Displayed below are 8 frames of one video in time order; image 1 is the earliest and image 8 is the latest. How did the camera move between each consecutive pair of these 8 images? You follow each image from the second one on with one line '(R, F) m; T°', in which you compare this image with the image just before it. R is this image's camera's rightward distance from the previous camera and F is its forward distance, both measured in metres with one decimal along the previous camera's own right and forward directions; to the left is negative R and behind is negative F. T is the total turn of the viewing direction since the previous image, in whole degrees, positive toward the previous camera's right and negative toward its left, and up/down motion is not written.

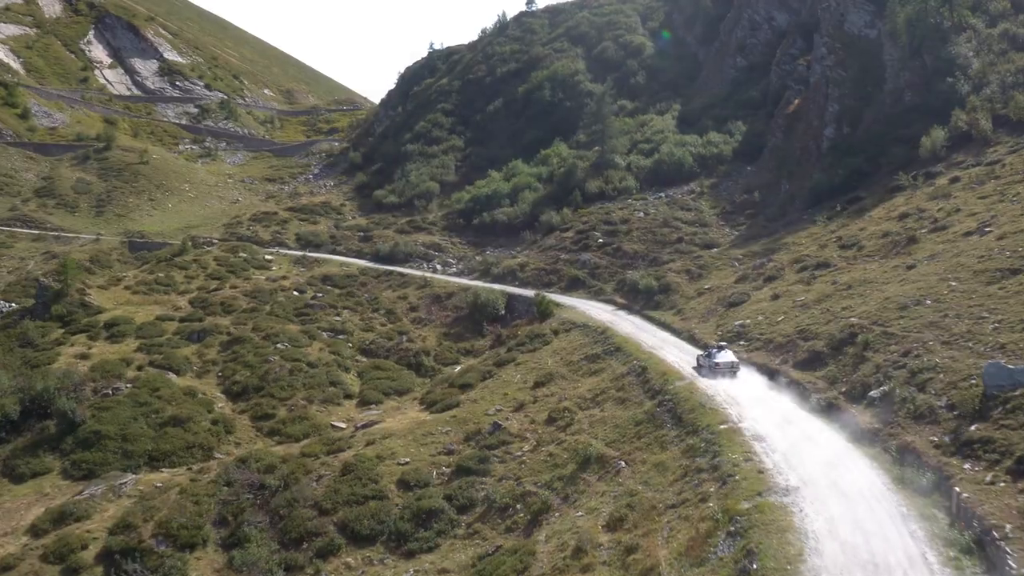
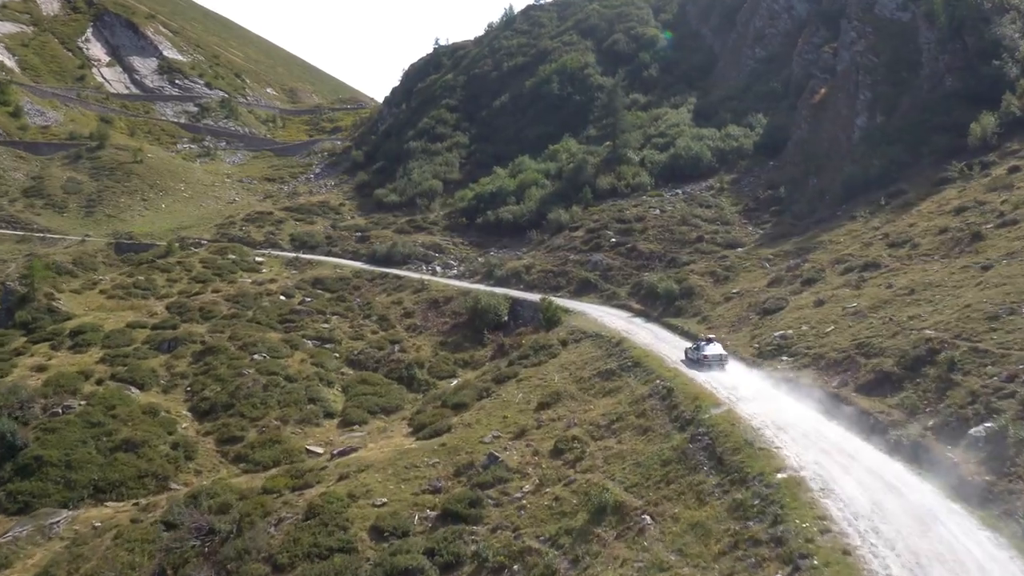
(+0.2, +3.1) m; 0°
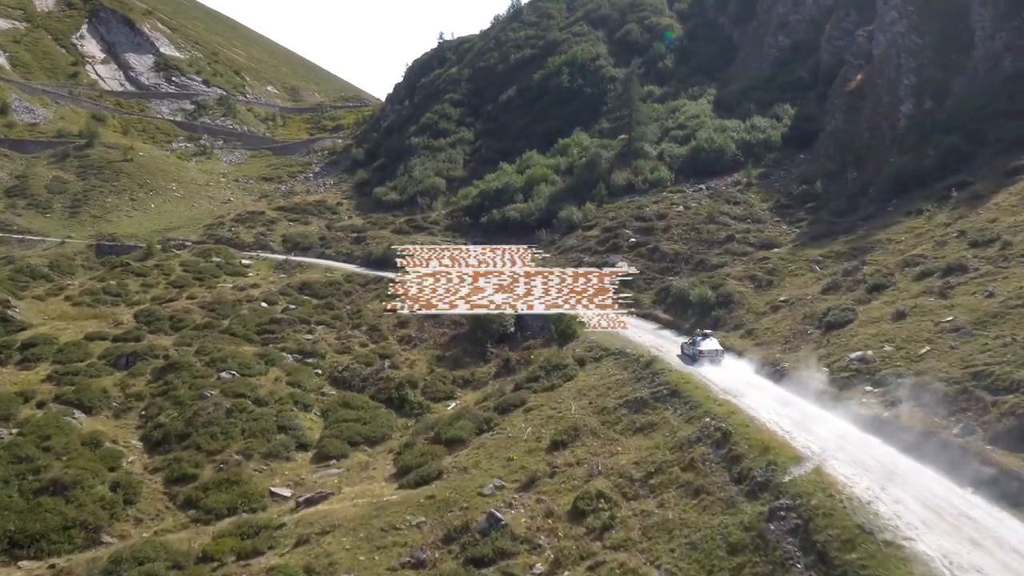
(0.0, +3.7) m; 0°
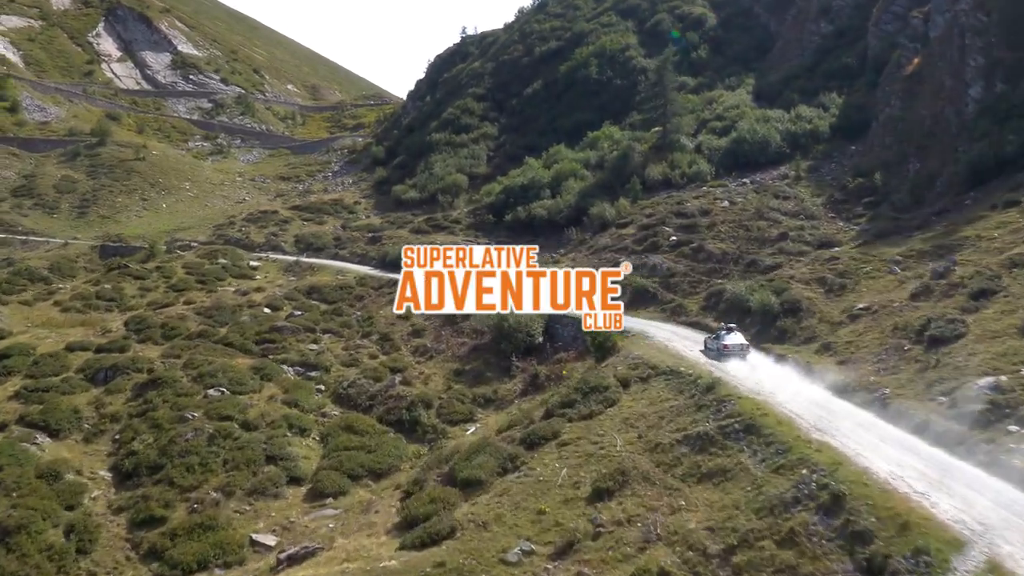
(-0.1, +3.0) m; -1°
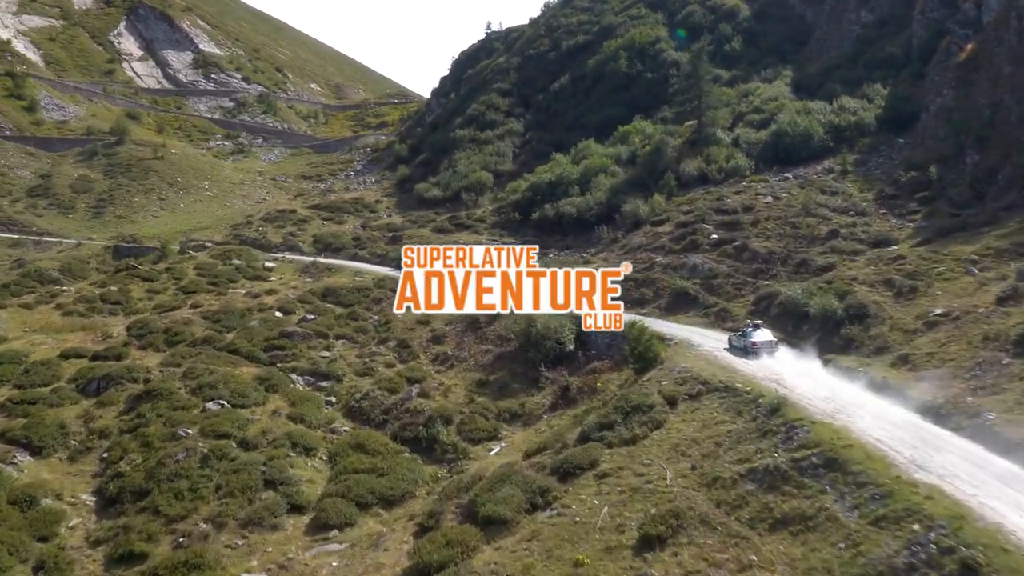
(0.0, +2.0) m; -1°
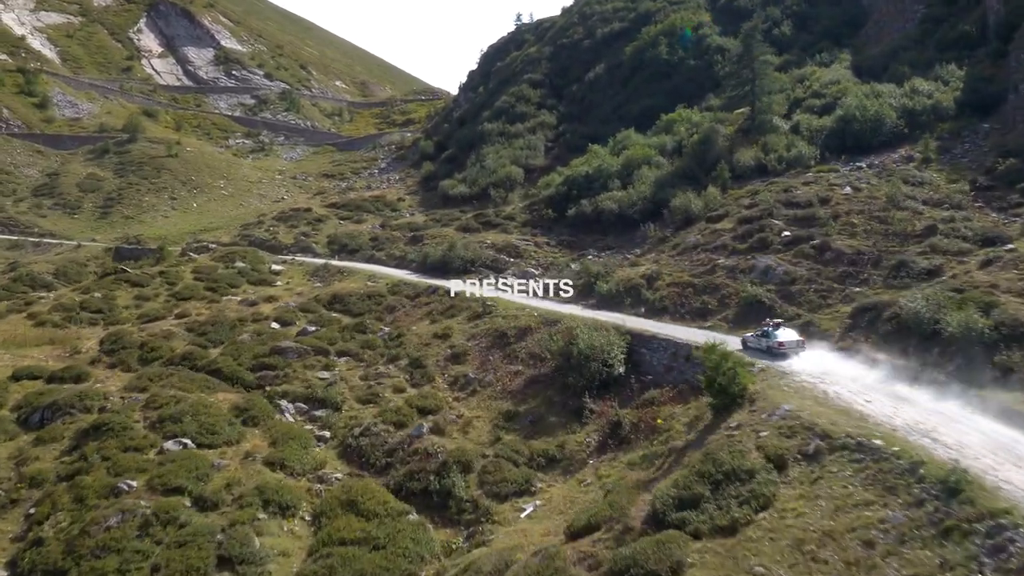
(-0.1, +3.9) m; -1°
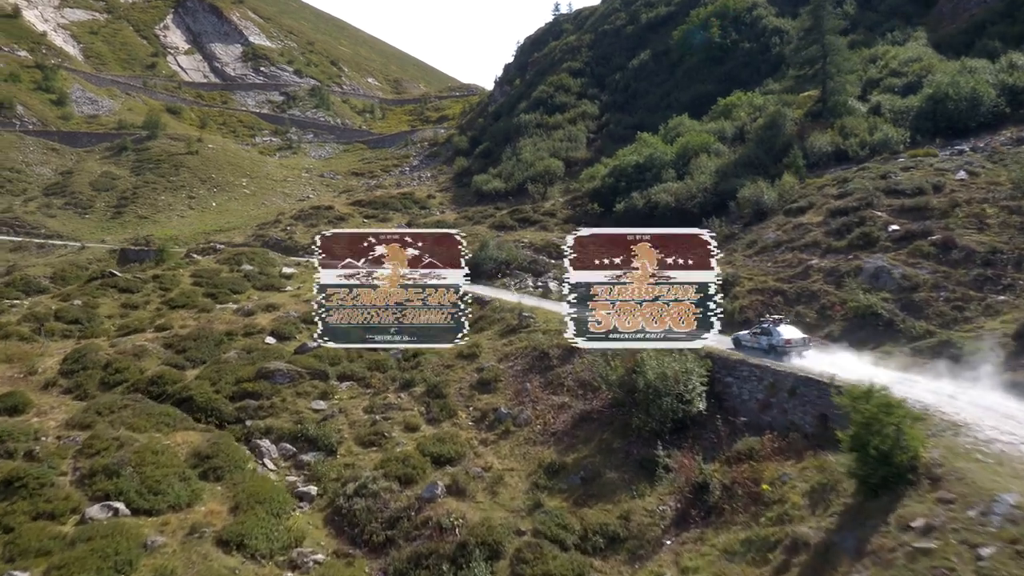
(-0.1, +4.0) m; -2°
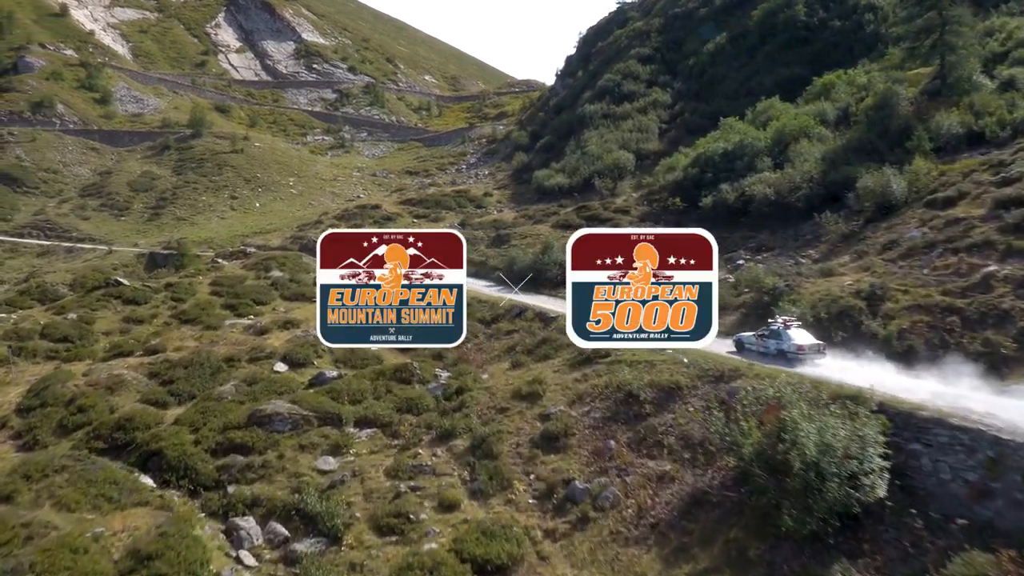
(-0.1, +4.1) m; -3°
